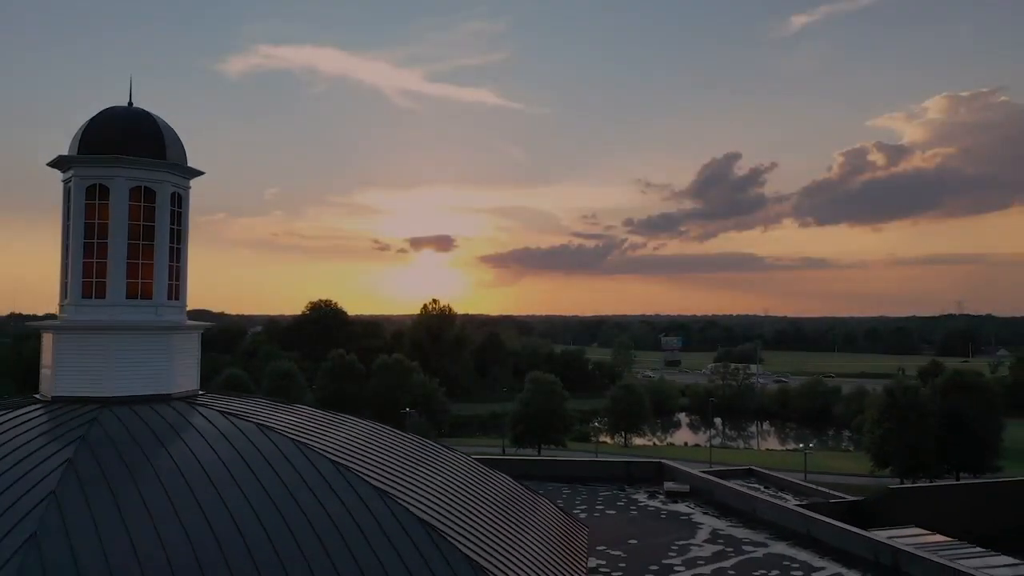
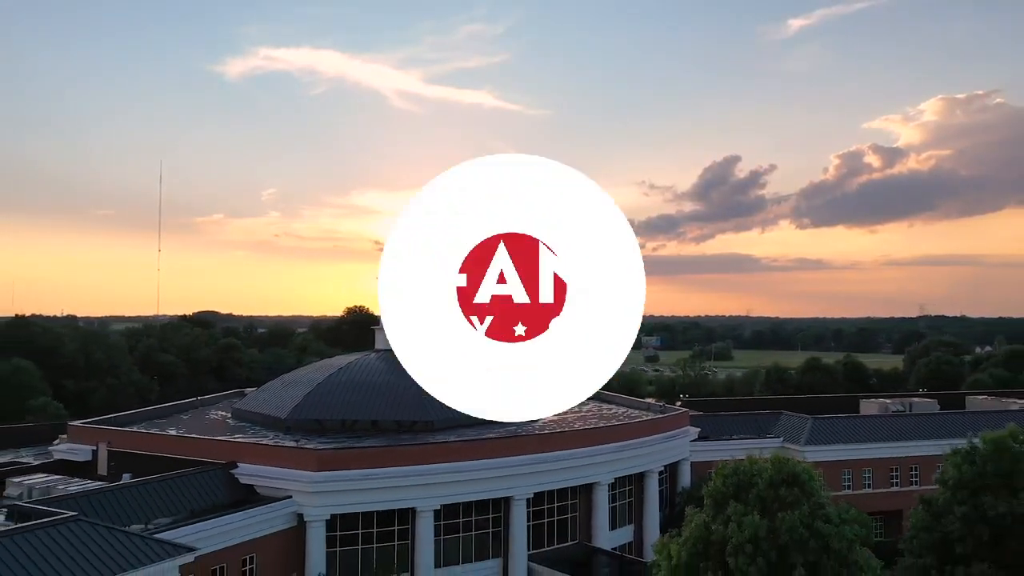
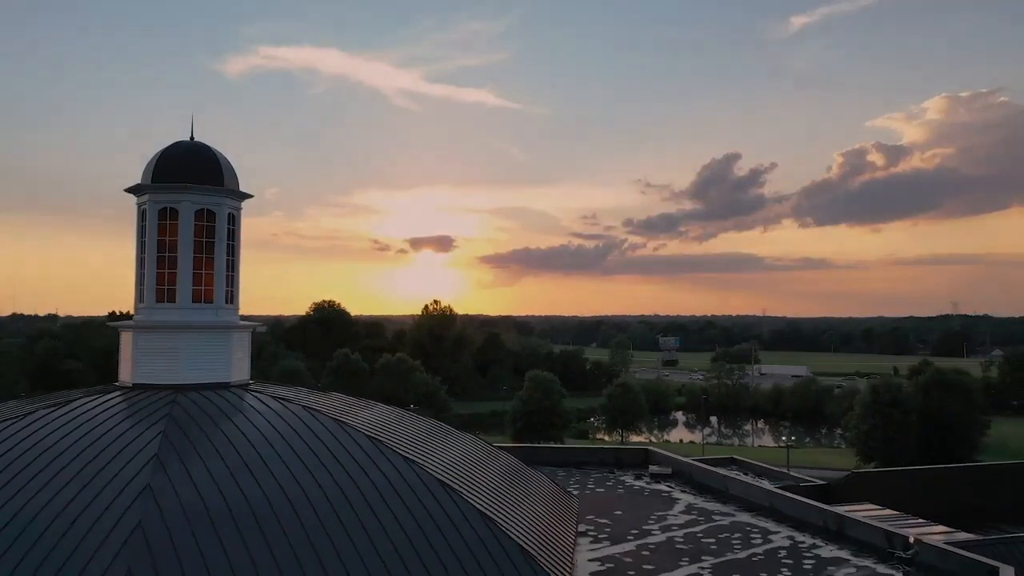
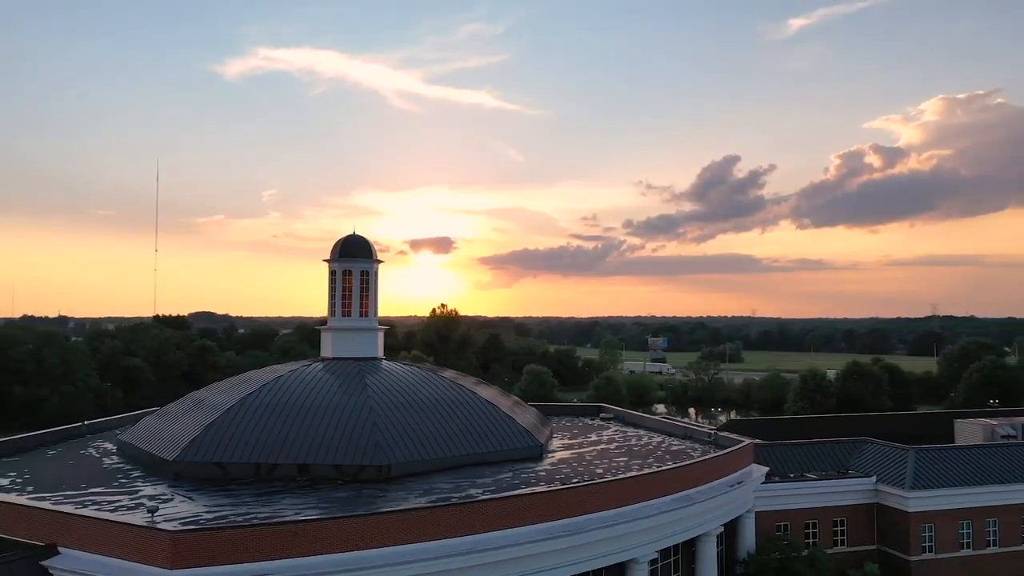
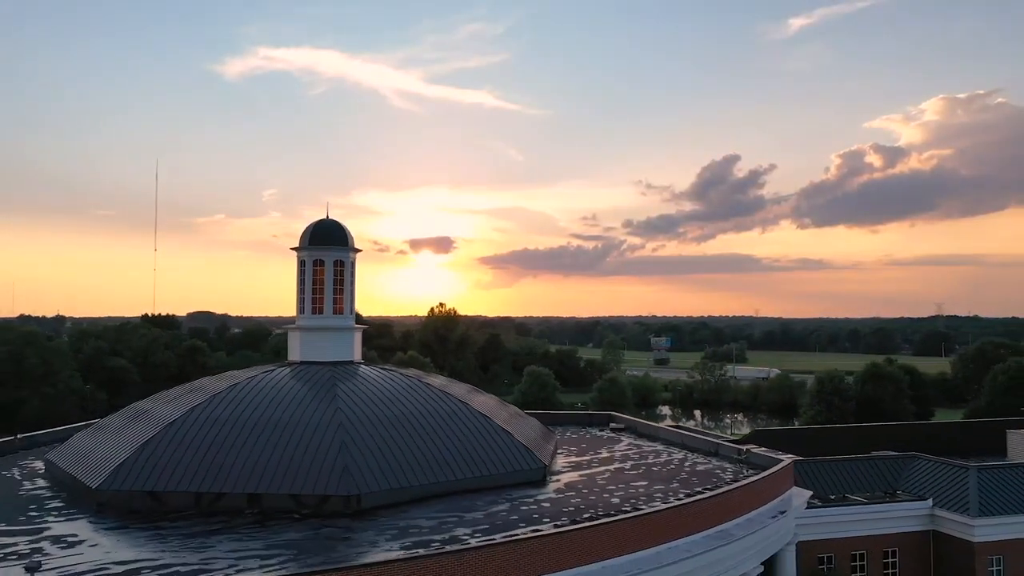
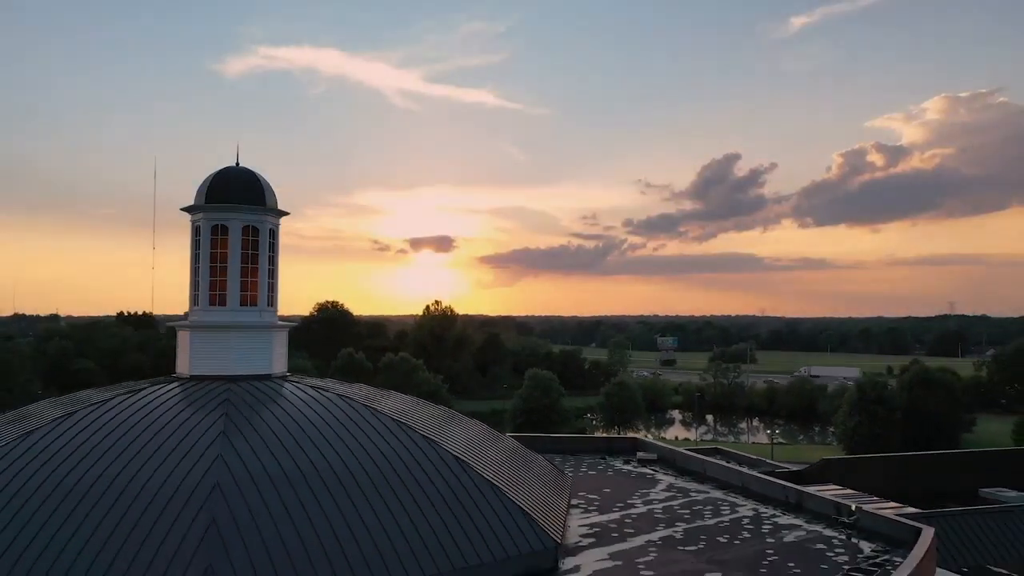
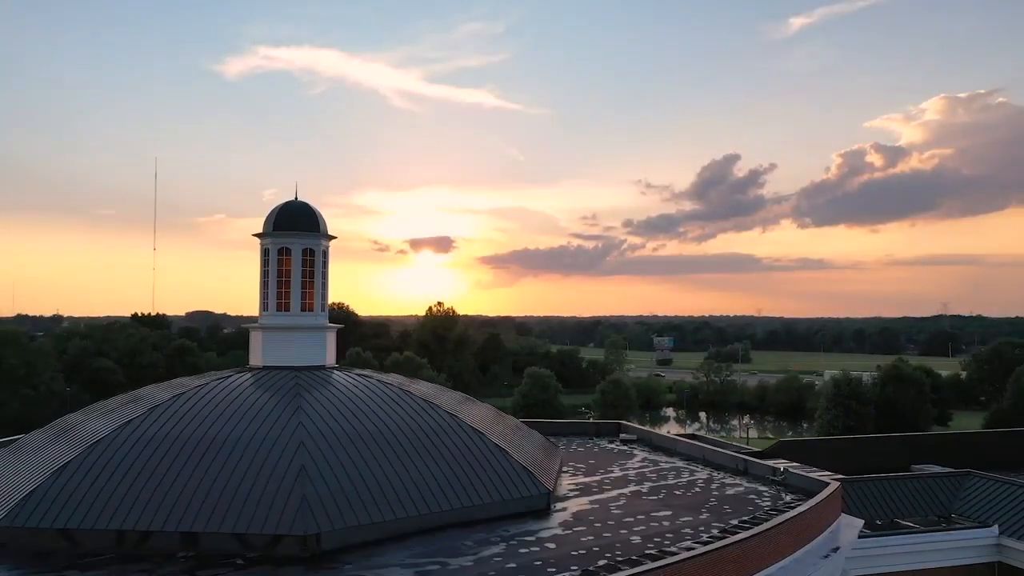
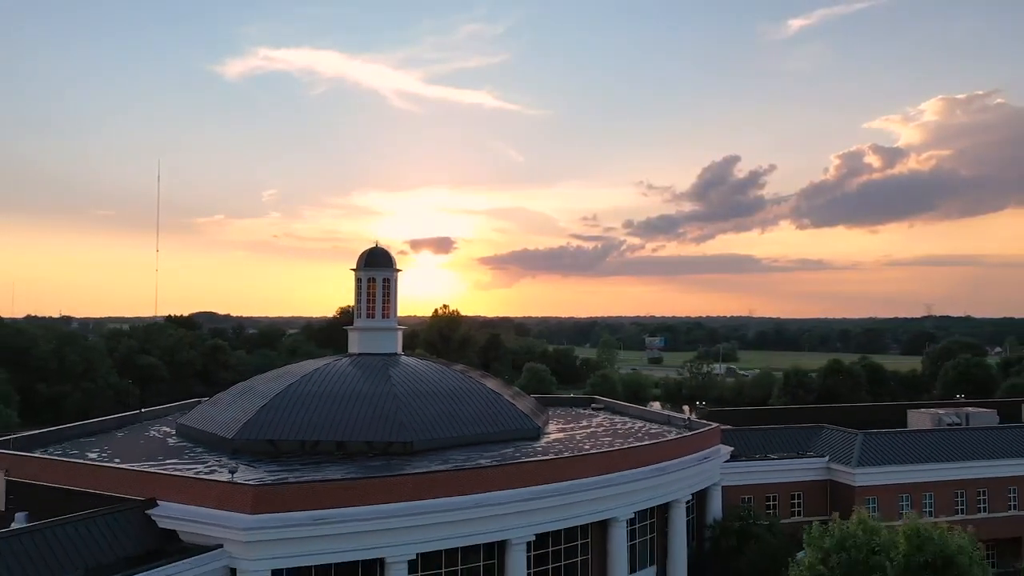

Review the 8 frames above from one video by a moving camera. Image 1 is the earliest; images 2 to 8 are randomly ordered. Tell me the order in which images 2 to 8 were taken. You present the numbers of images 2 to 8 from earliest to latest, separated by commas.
3, 6, 7, 5, 4, 8, 2
